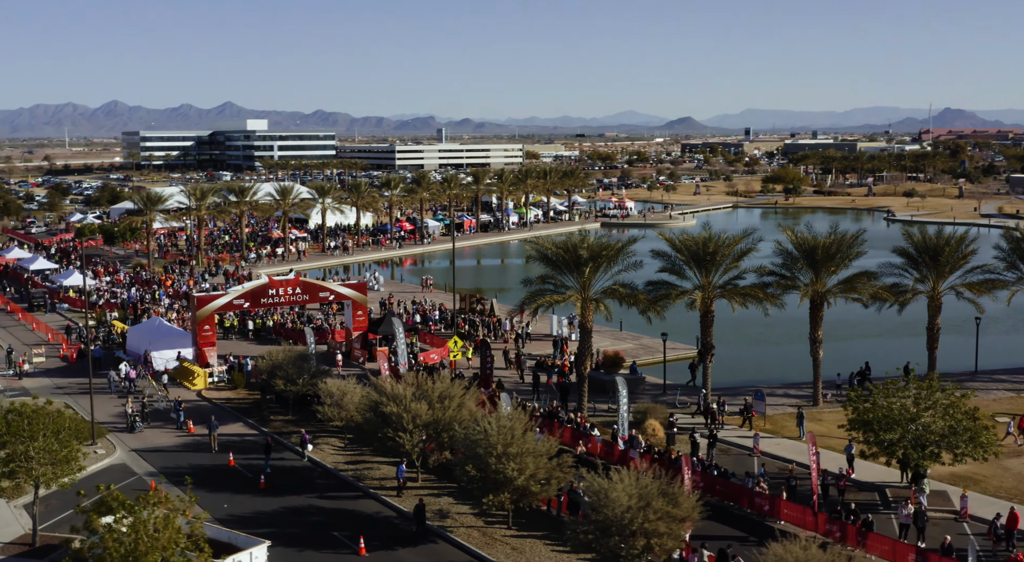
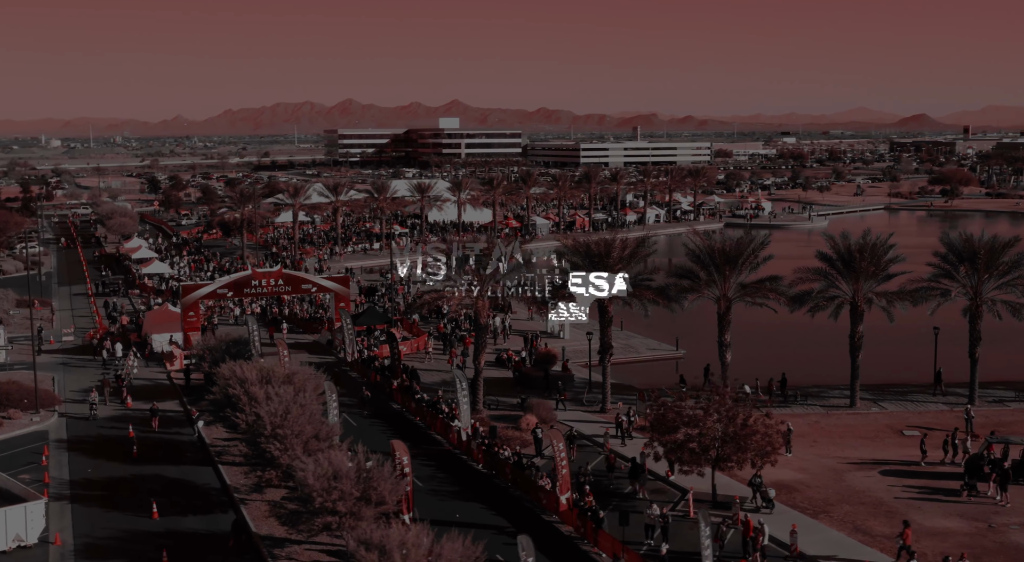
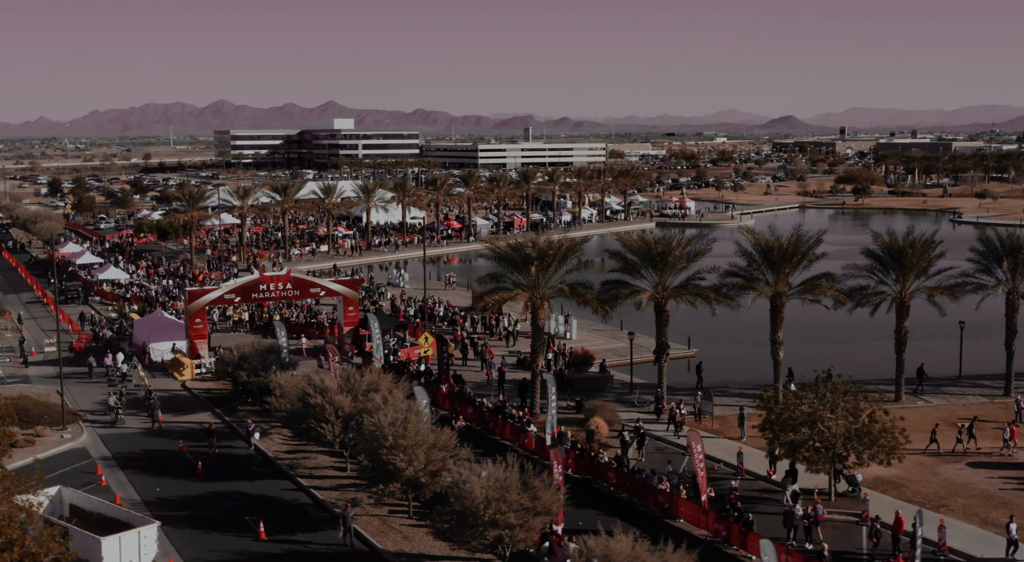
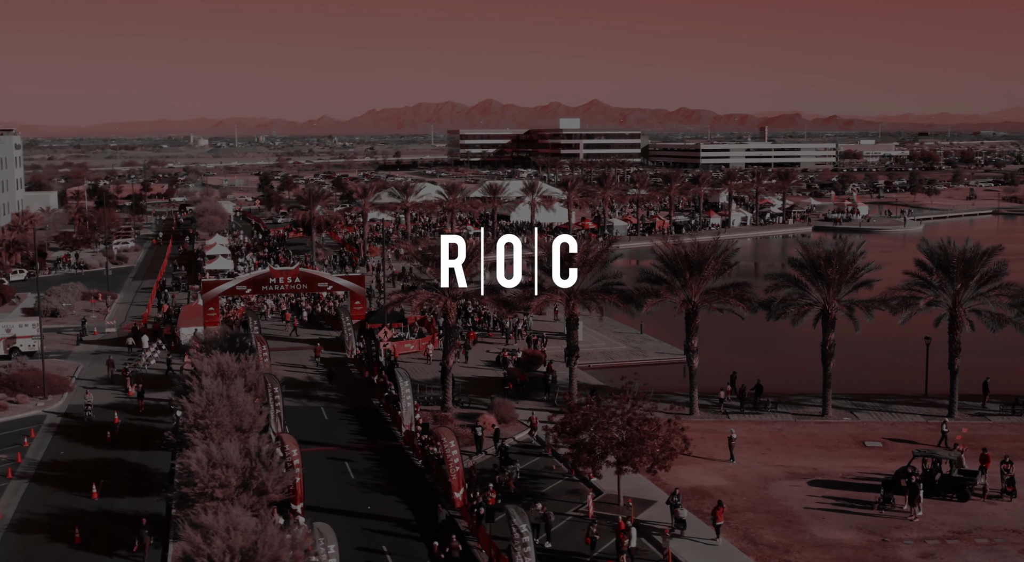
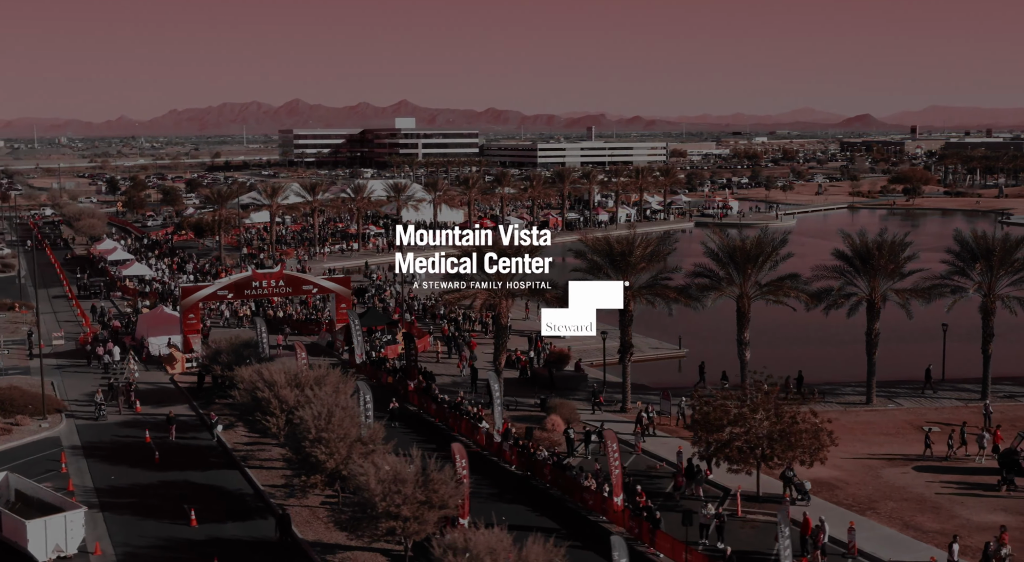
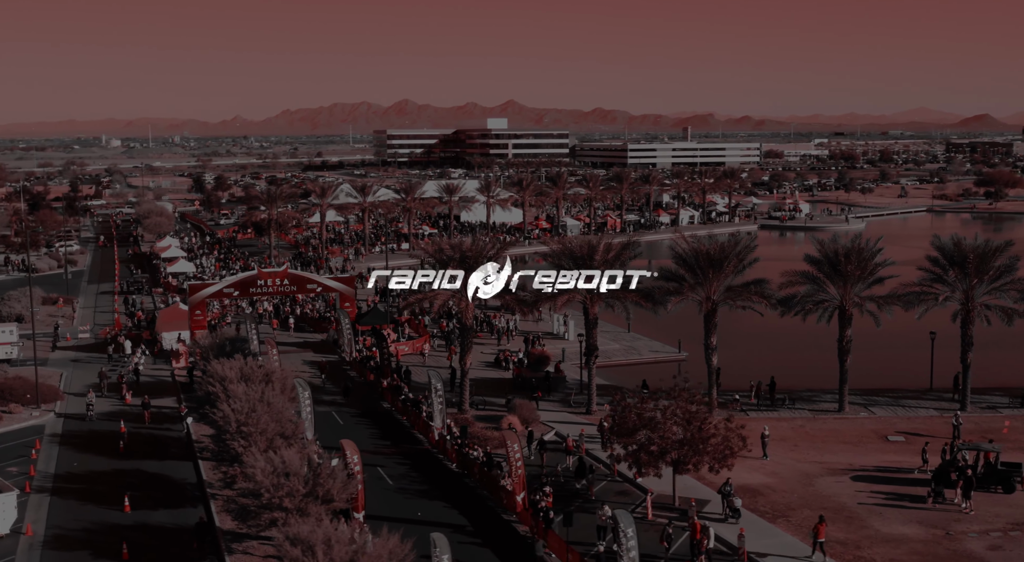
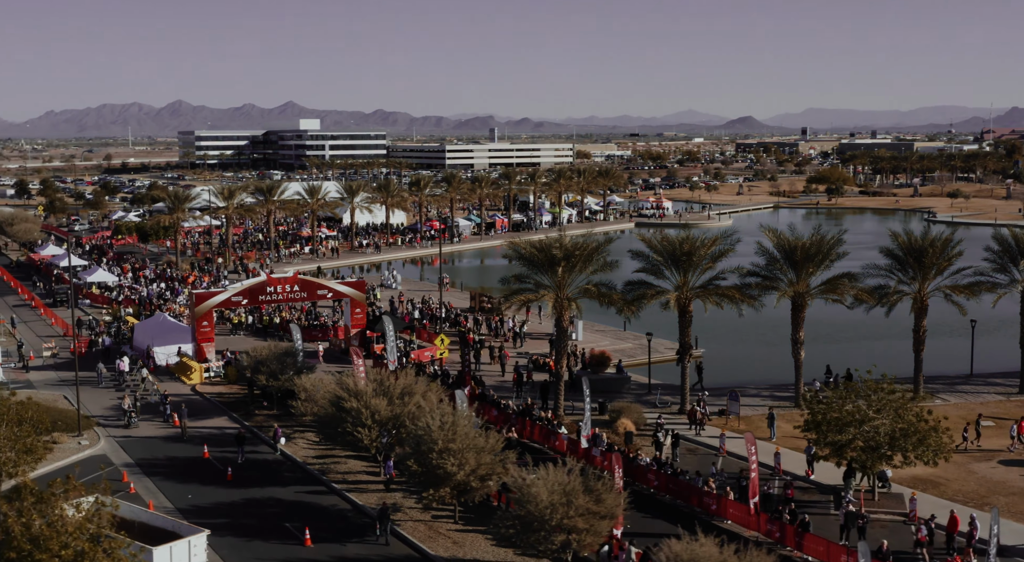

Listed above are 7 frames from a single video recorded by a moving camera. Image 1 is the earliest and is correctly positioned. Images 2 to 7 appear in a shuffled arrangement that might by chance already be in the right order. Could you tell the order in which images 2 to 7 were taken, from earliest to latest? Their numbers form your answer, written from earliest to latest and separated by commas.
7, 3, 5, 2, 6, 4
